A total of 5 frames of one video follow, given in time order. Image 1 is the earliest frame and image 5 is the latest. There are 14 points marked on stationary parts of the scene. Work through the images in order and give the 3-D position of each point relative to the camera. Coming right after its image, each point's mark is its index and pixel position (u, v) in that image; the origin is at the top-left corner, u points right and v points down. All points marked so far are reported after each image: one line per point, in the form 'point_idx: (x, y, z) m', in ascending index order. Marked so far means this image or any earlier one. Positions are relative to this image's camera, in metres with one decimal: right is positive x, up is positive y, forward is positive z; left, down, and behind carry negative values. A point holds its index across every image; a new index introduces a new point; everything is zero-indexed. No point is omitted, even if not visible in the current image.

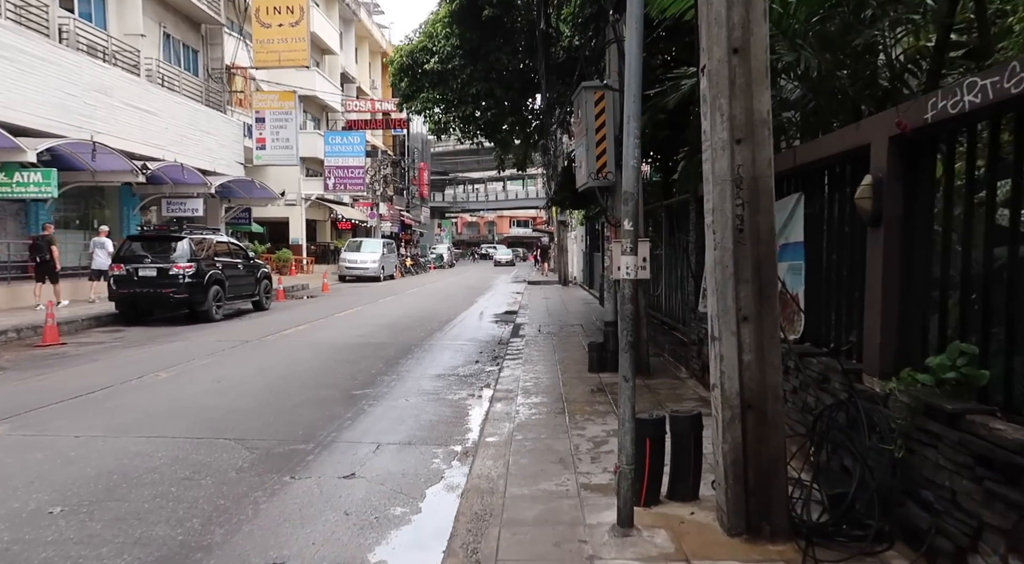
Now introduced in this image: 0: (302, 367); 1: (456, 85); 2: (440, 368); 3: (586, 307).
0: (-2.8, -1.1, +9.6) m
1: (-0.8, +3.0, +10.7) m
2: (-1.0, -1.2, +9.6) m
3: (+1.7, -0.6, +16.7) m
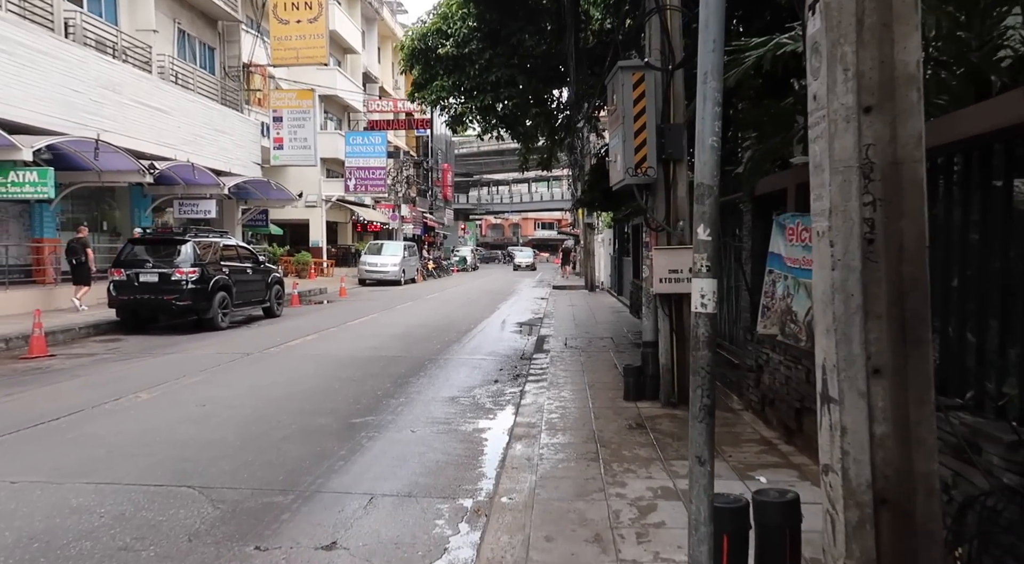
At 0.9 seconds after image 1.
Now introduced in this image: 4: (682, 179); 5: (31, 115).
0: (-2.5, -1.2, +8.6) m
1: (-0.5, +2.8, +9.7) m
2: (-0.7, -1.3, +8.6) m
3: (+2.2, -0.7, +15.6) m
4: (+1.5, +0.9, +6.5) m
5: (-10.1, +3.5, +15.3) m
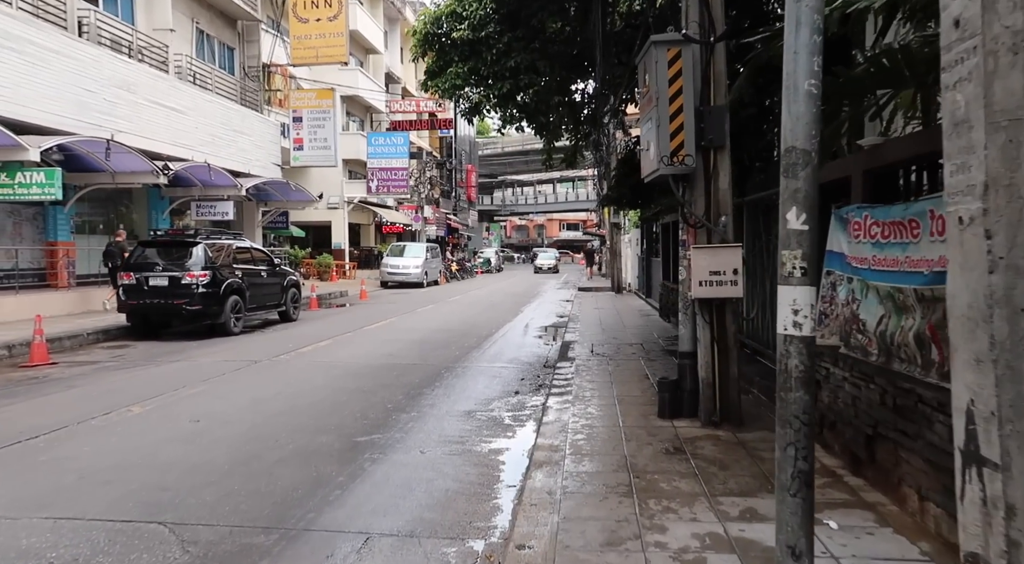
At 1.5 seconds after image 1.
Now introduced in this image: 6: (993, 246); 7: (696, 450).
0: (-2.3, -1.3, +7.9) m
1: (-0.3, +2.8, +9.0) m
2: (-0.5, -1.3, +7.9) m
3: (+2.7, -0.8, +14.8) m
4: (+1.7, +0.9, +5.7) m
5: (-9.7, +3.4, +14.9) m
6: (+1.1, +0.1, +1.7) m
7: (+1.3, -1.2, +5.2) m
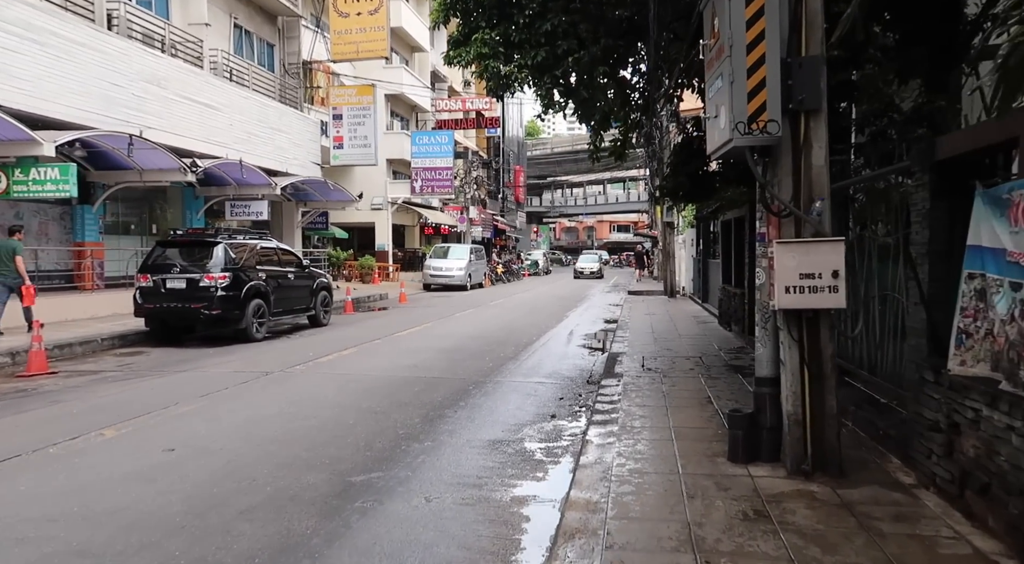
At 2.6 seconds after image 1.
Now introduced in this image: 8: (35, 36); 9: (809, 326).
0: (-1.9, -1.3, +6.8) m
1: (+0.2, +2.8, +7.8) m
2: (-0.1, -1.4, +6.7) m
3: (+3.5, -0.9, +13.3) m
4: (+1.9, +0.9, +4.4) m
5: (-8.8, +3.4, +14.3) m
6: (+1.0, +0.1, +0.4) m
7: (+1.4, -1.2, +3.8) m
8: (-9.0, +4.6, +13.7) m
9: (+1.8, -0.3, +4.4) m
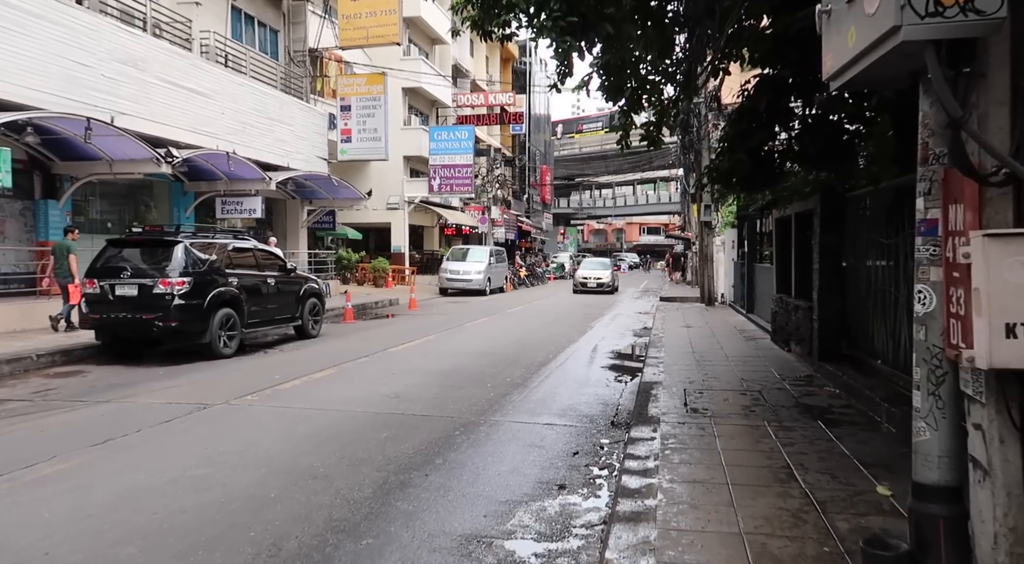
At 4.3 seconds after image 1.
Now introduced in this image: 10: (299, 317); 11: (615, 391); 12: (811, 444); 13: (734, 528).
0: (-2.0, -1.4, +4.8) m
1: (+0.1, +2.7, +5.7) m
2: (-0.2, -1.4, +4.6) m
3: (+3.7, -1.0, +11.1) m
4: (+1.7, +0.8, +2.2) m
5: (-8.6, +3.3, +12.6) m
6: (+0.7, 0.0, -1.8) m
7: (+1.2, -1.3, +1.6) m
8: (-8.8, +4.6, +11.9) m
9: (+1.7, -0.4, +2.3) m
10: (-4.0, -0.7, +13.8) m
11: (+1.3, -1.3, +8.8) m
12: (+2.2, -1.2, +5.5) m
13: (+1.2, -1.3, +3.8) m
